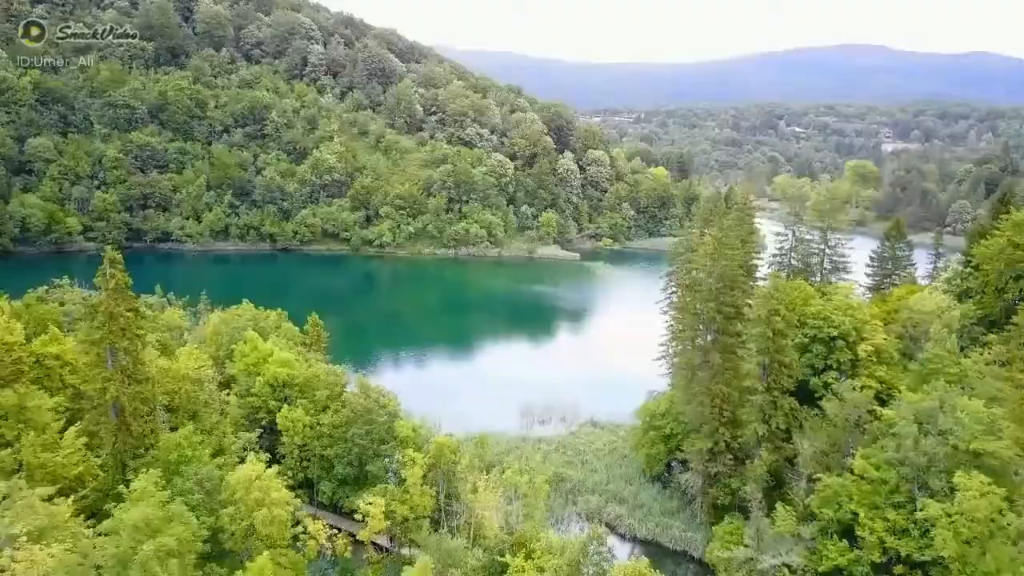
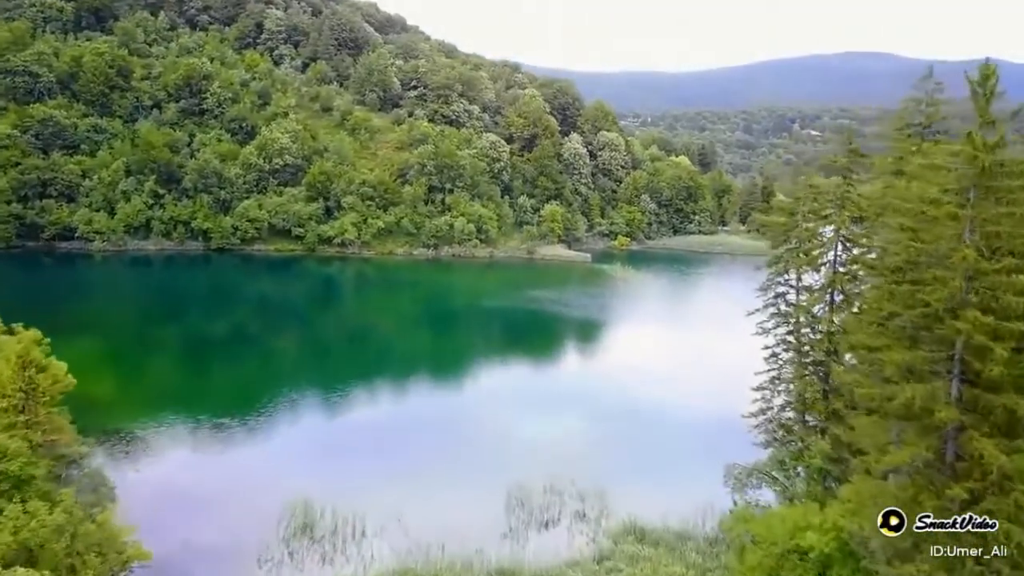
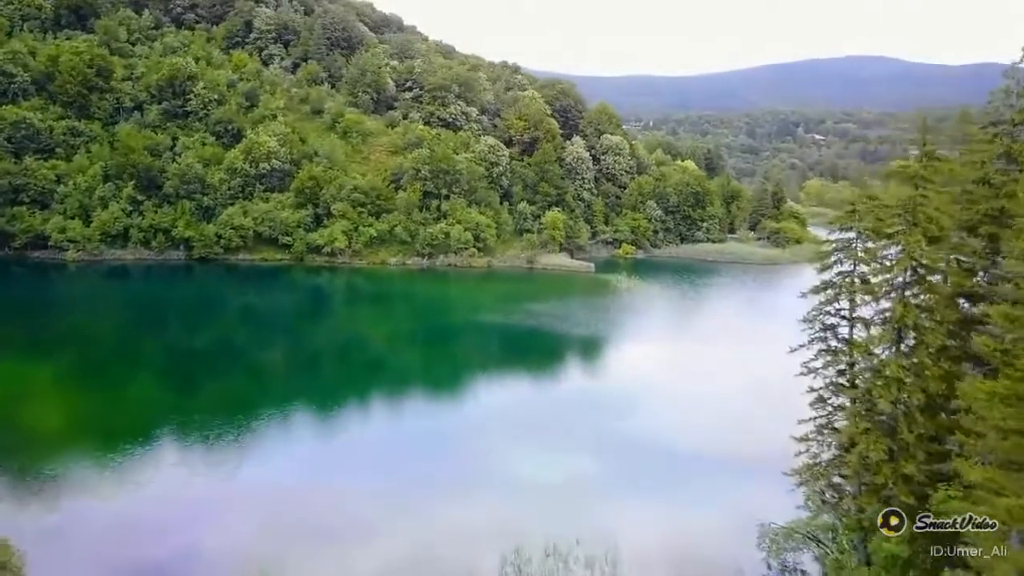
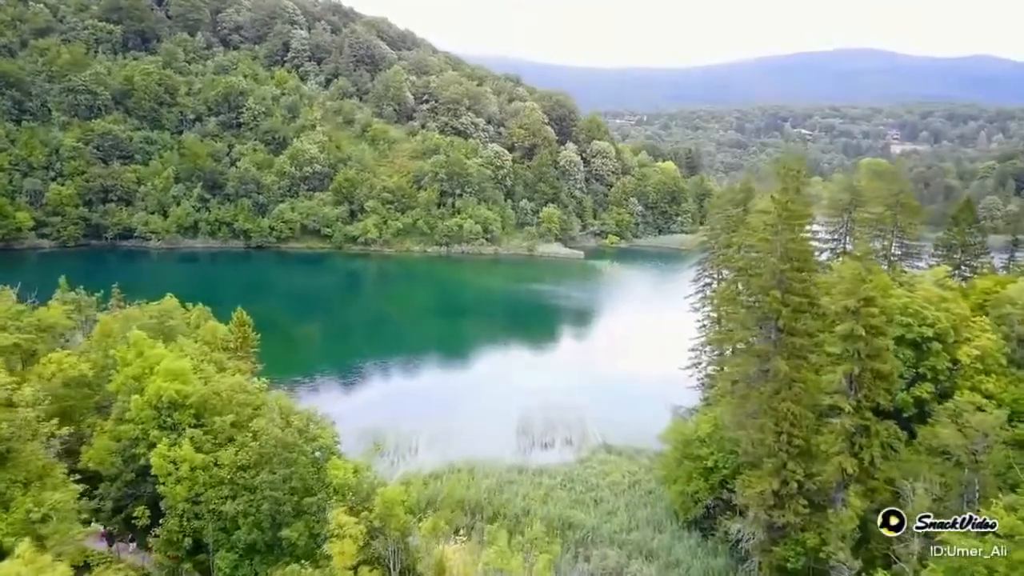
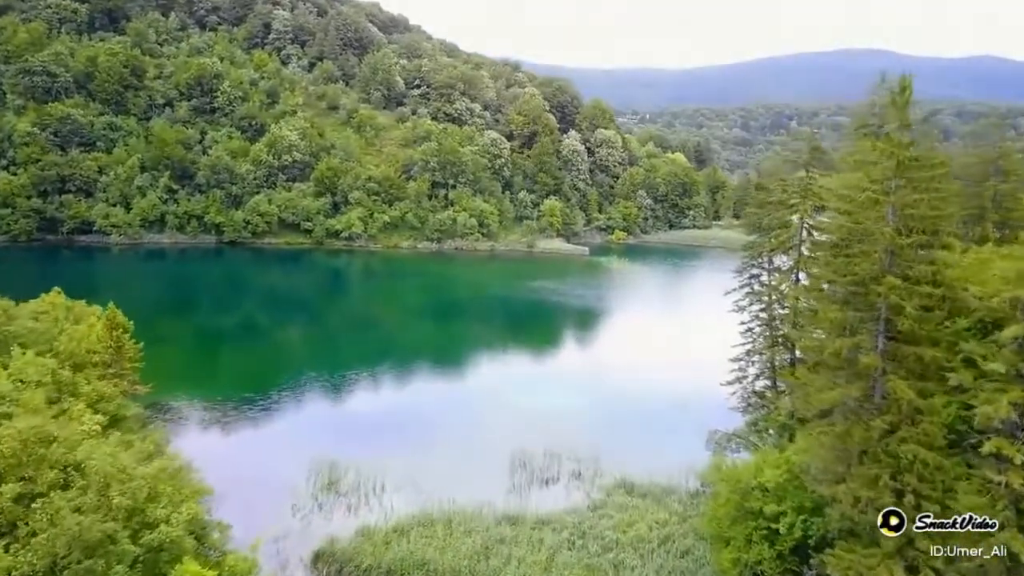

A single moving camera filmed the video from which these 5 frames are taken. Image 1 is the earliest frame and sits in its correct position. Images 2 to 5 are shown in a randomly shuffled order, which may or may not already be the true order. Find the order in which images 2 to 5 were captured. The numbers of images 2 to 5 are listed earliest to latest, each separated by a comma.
4, 5, 2, 3
